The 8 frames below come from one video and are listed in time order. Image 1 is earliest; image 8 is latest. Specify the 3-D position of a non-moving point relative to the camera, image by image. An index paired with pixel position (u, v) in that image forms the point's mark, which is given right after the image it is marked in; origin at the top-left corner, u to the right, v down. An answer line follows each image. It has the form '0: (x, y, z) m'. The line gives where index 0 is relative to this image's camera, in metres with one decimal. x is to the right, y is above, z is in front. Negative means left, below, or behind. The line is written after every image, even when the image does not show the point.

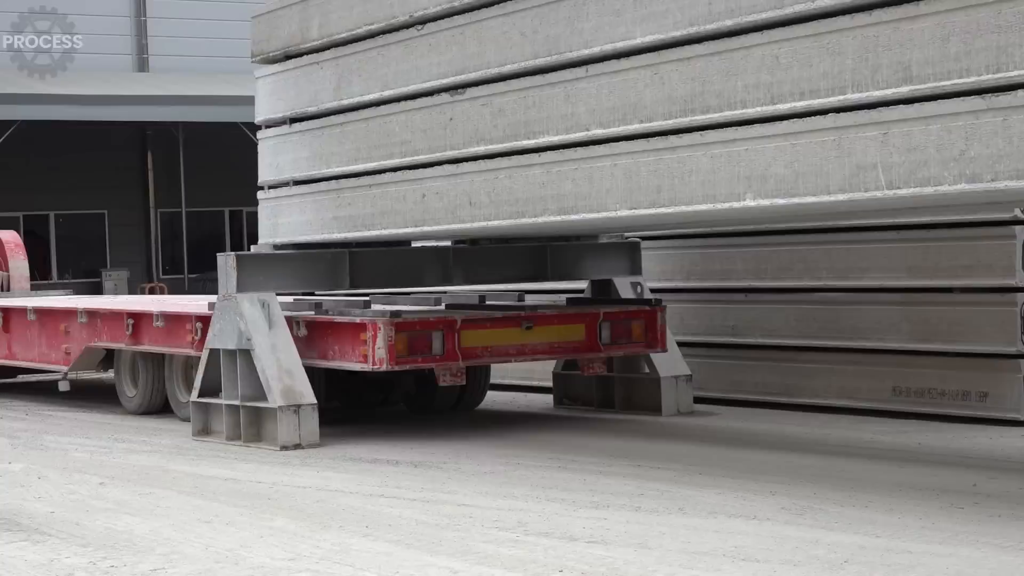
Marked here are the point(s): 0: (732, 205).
0: (+2.9, +1.1, +5.1) m
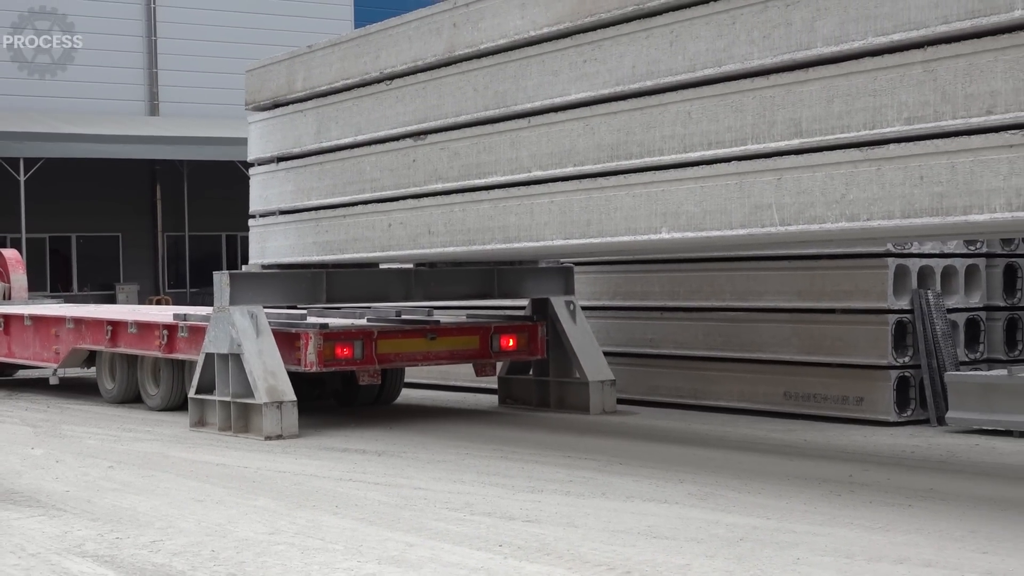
0: (+2.2, +0.8, +6.1) m
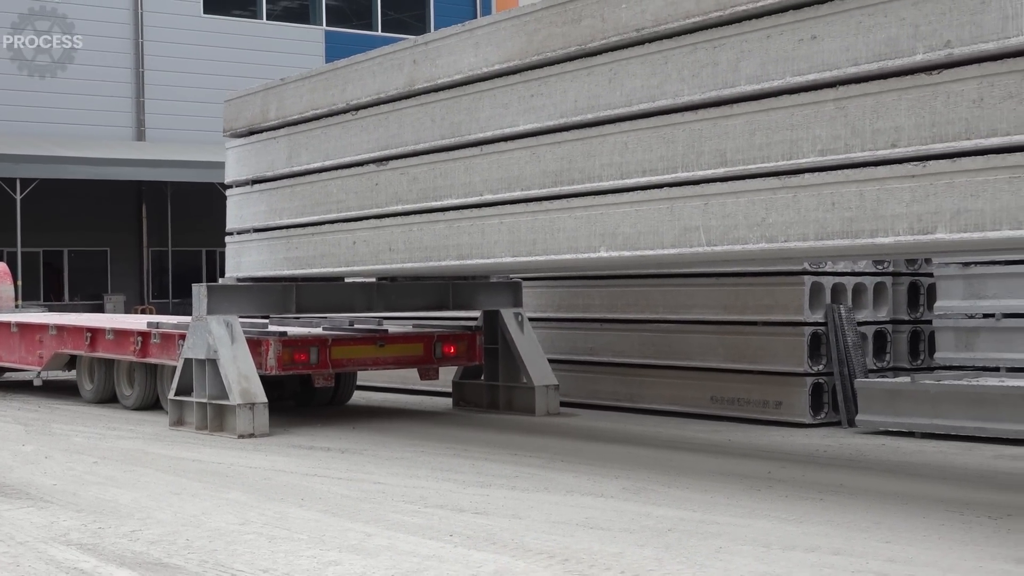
0: (+1.4, +0.6, +6.7) m
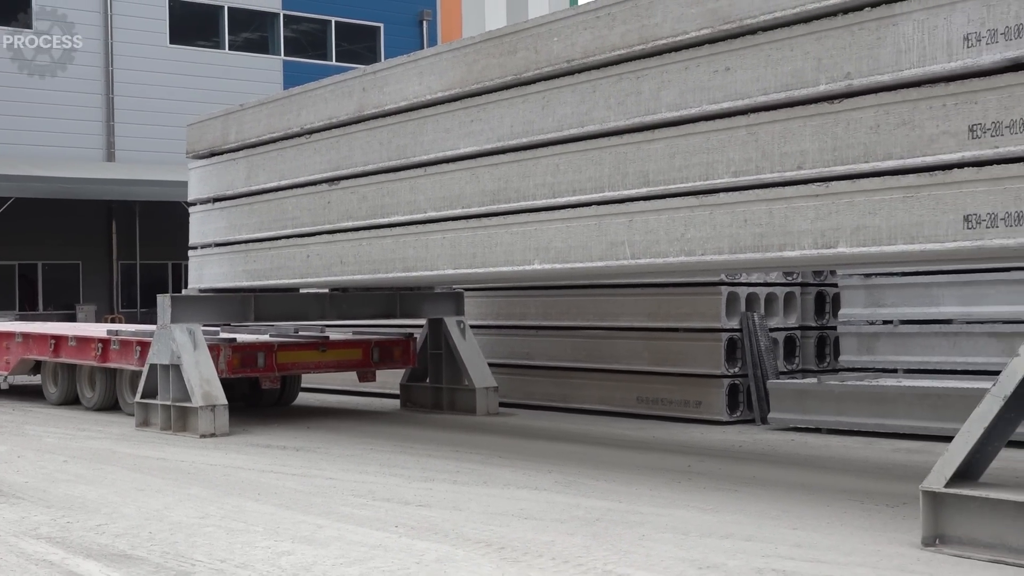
0: (+0.2, +0.4, +7.3) m
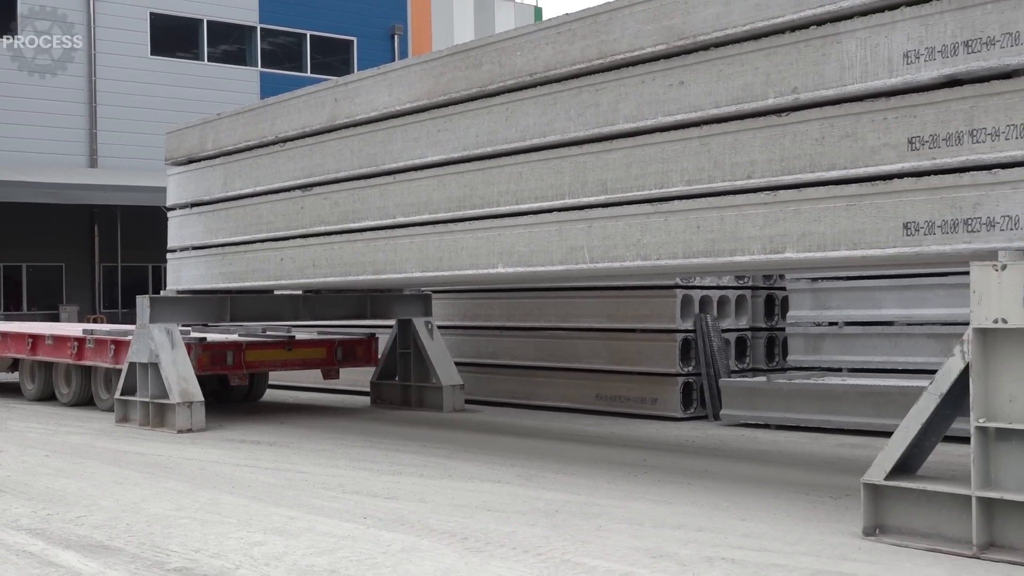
0: (-0.5, +0.3, +7.6) m
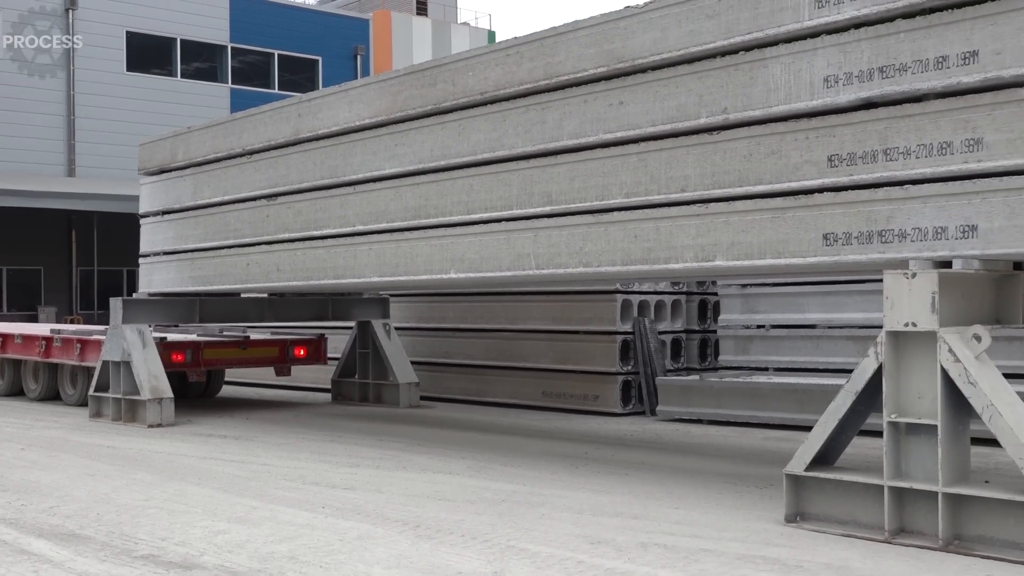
0: (-1.5, +0.3, +8.1) m
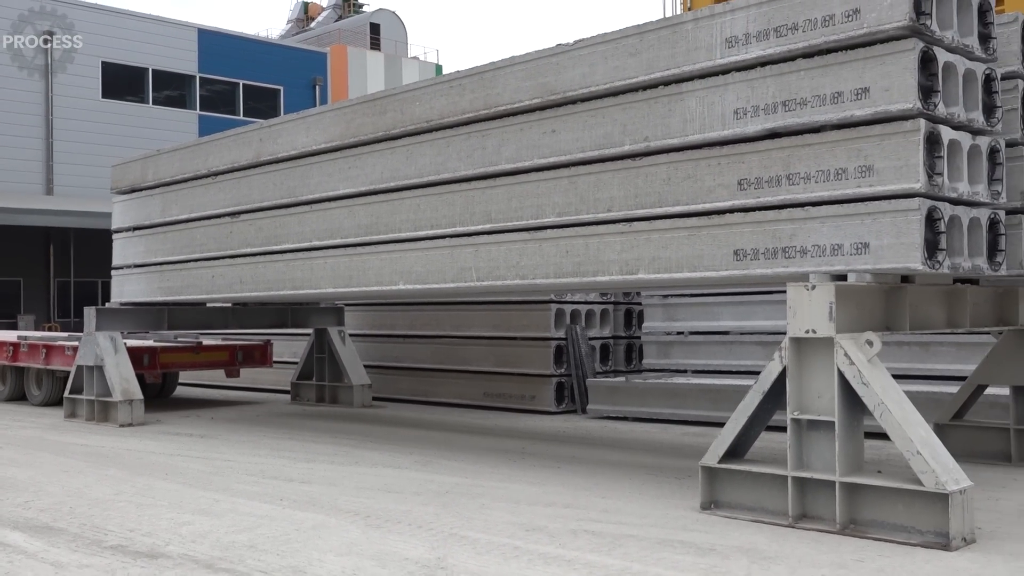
0: (-2.9, 0.0, +8.9) m
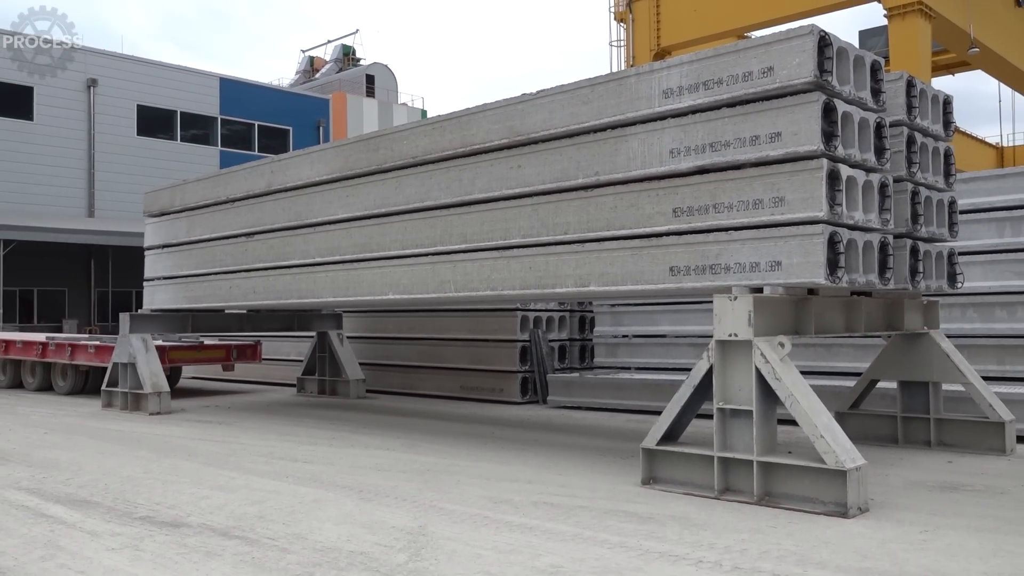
0: (-3.6, -0.2, +10.6) m
